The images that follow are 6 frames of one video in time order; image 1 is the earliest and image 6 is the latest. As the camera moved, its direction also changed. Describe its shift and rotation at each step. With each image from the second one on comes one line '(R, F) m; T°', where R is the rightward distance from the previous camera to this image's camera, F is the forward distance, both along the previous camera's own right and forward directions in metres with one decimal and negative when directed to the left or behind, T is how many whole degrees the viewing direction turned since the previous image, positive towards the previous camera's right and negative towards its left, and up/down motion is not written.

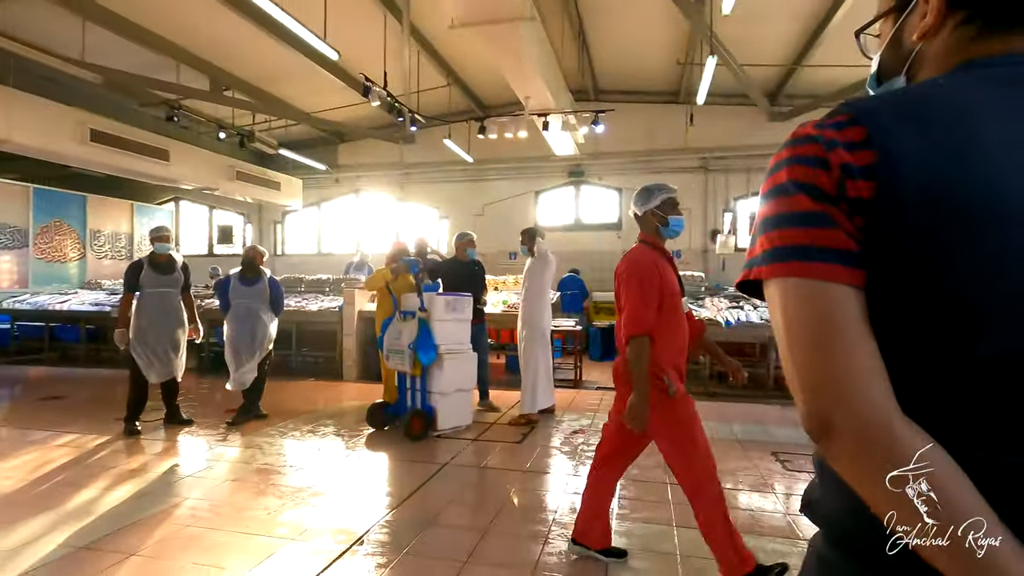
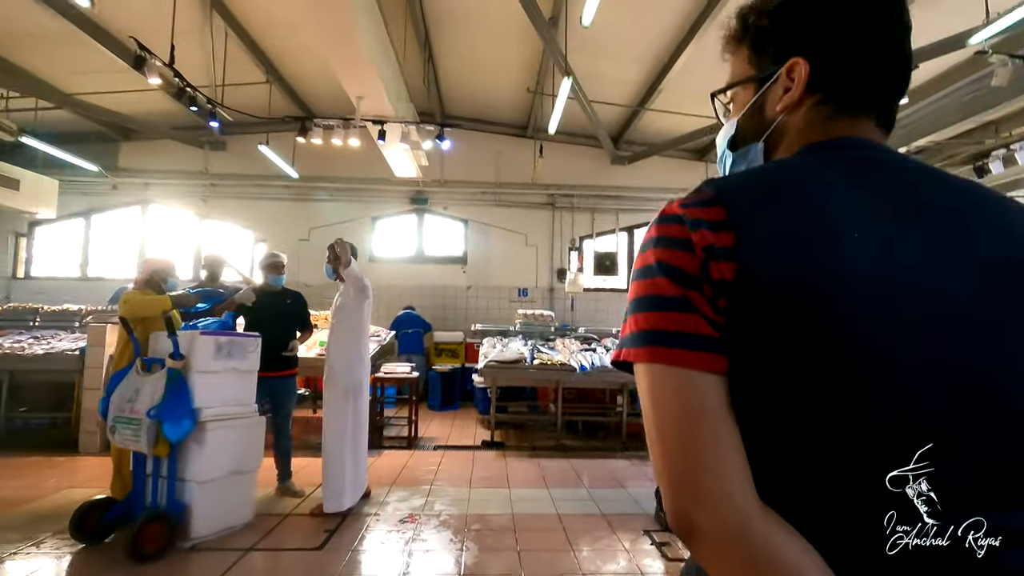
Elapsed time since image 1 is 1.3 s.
(+0.2, +0.9) m; +16°
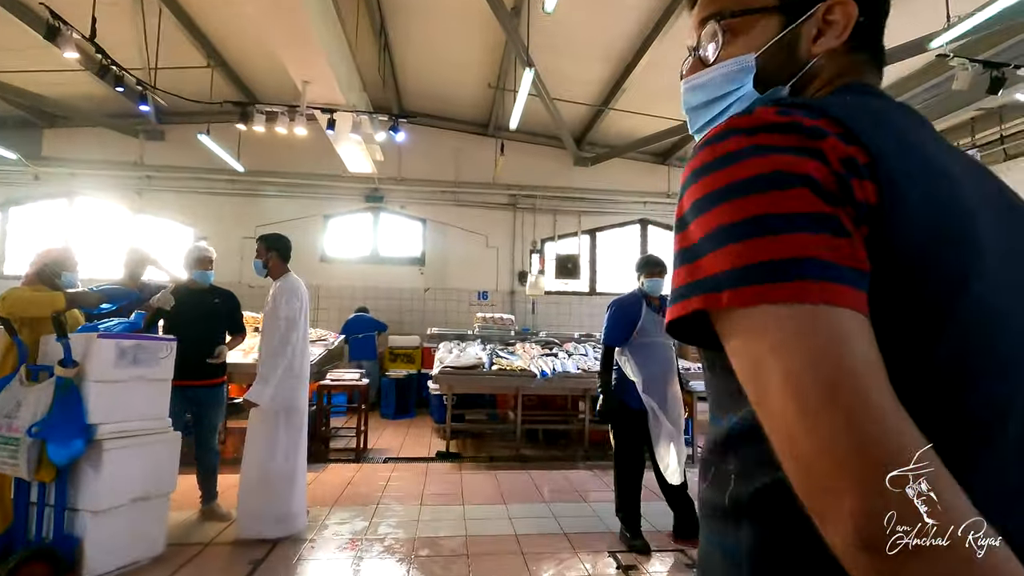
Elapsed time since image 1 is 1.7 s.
(0.0, +0.3) m; +4°
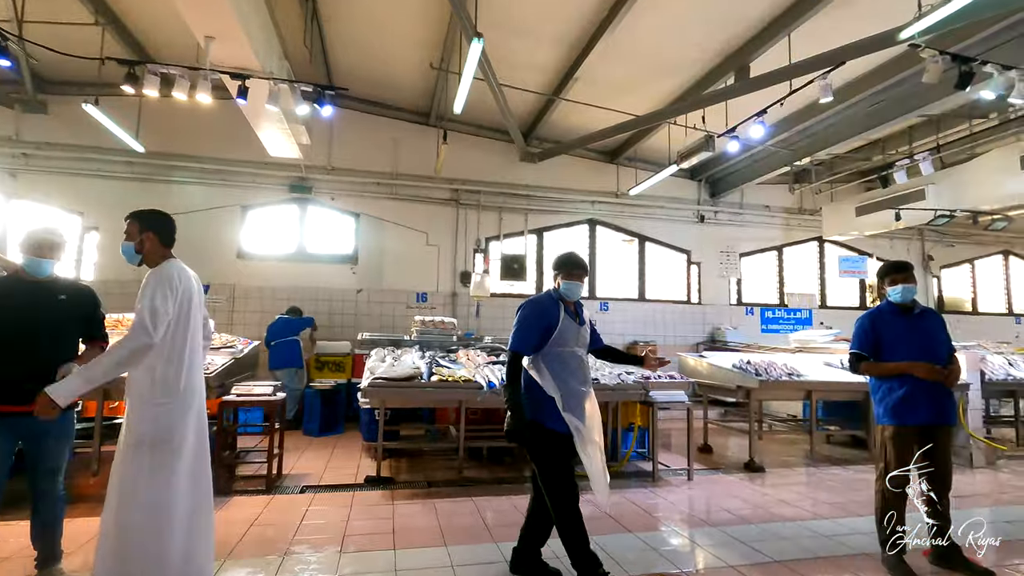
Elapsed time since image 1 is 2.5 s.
(0.0, +0.6) m; +6°
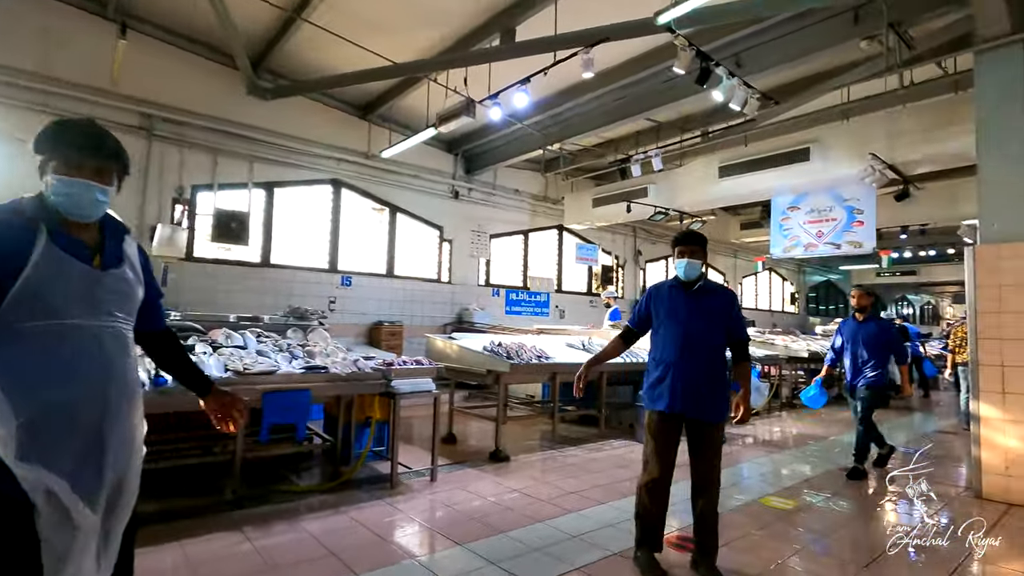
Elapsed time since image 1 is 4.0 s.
(+0.2, +0.8) m; +26°
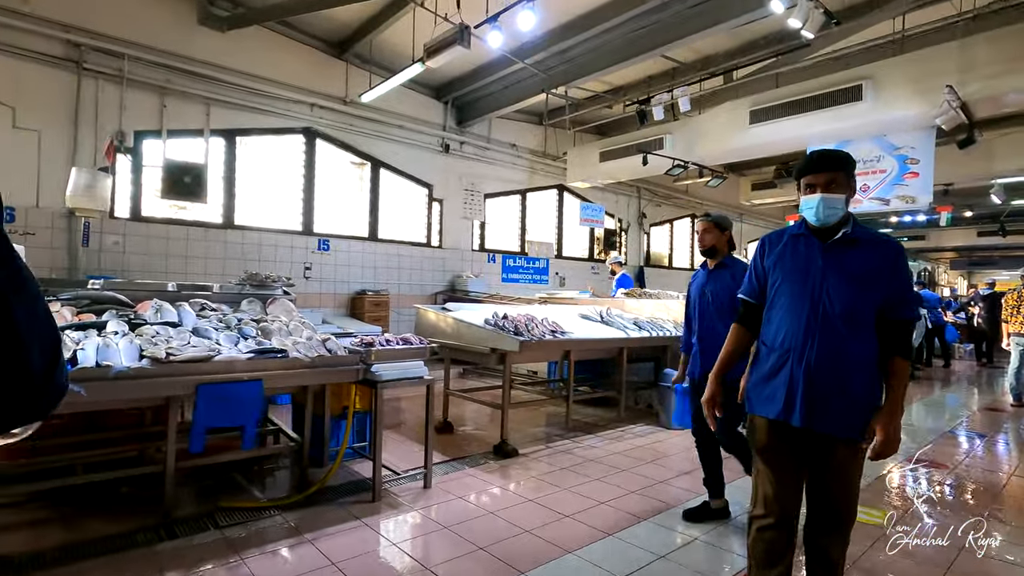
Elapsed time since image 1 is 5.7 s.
(-0.1, +0.8) m; +1°
